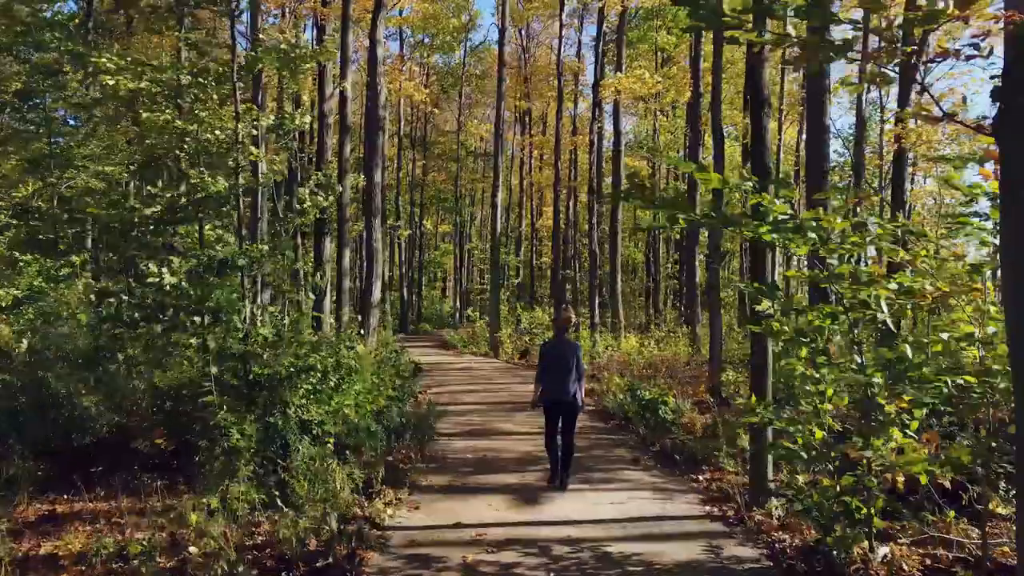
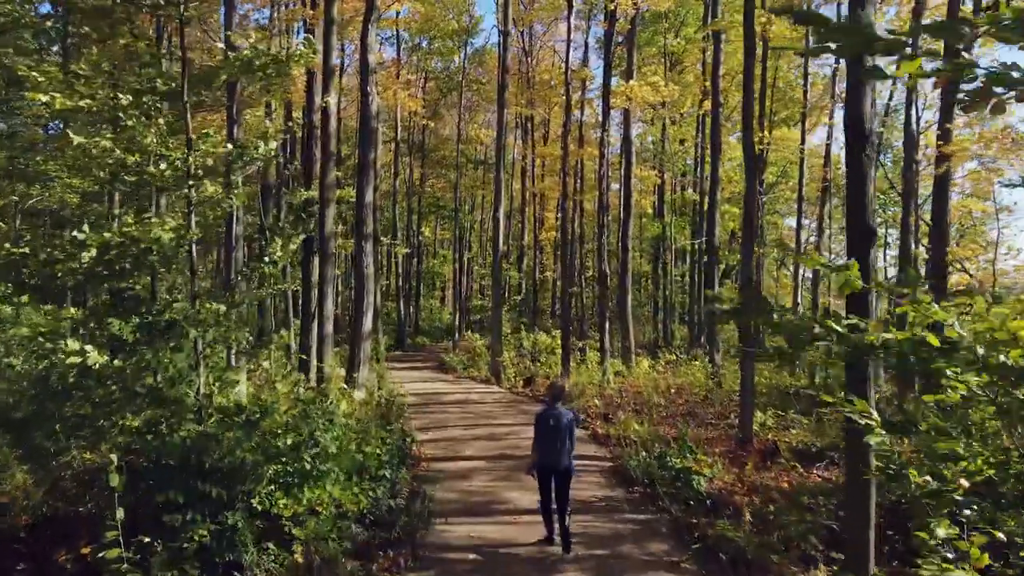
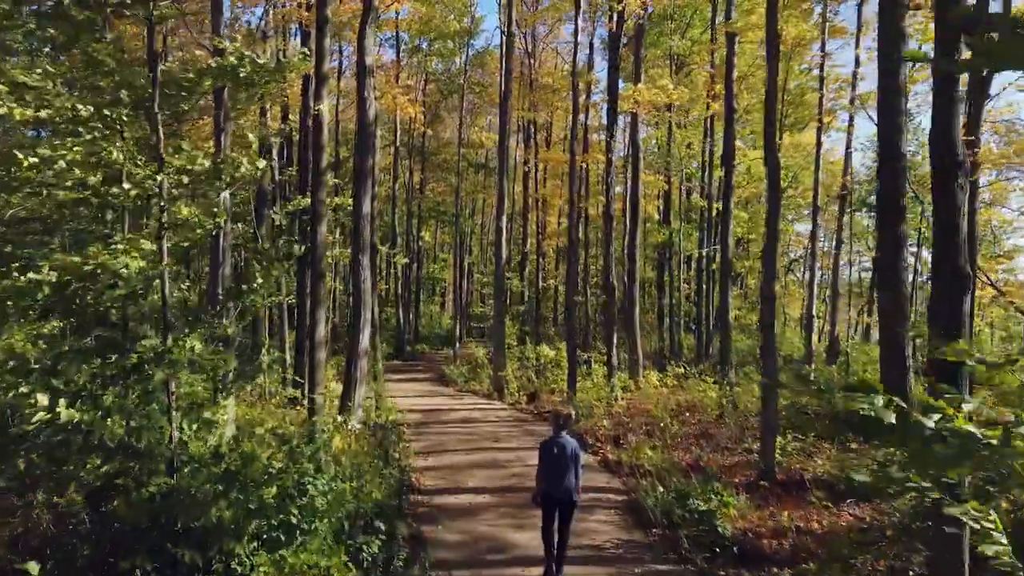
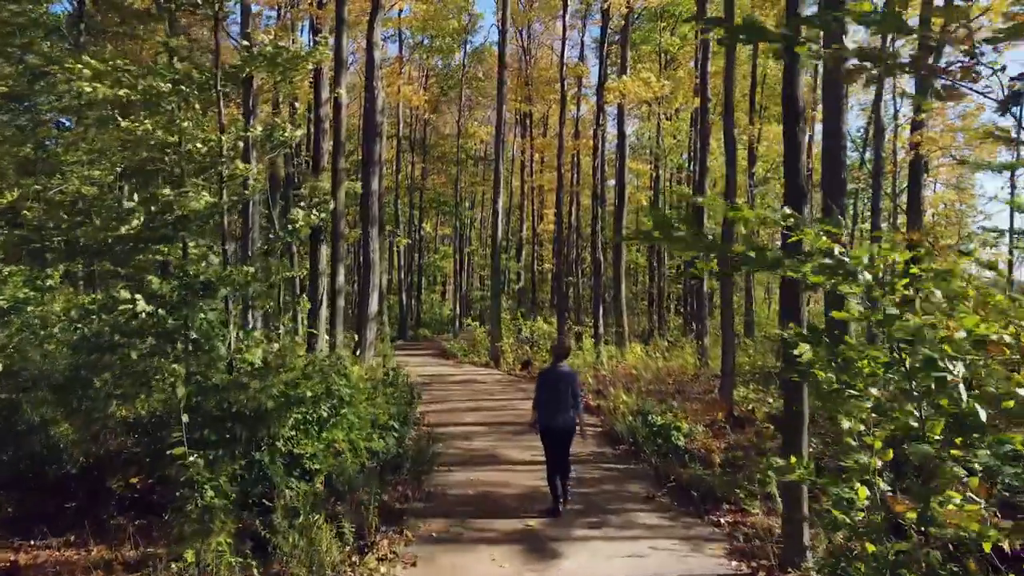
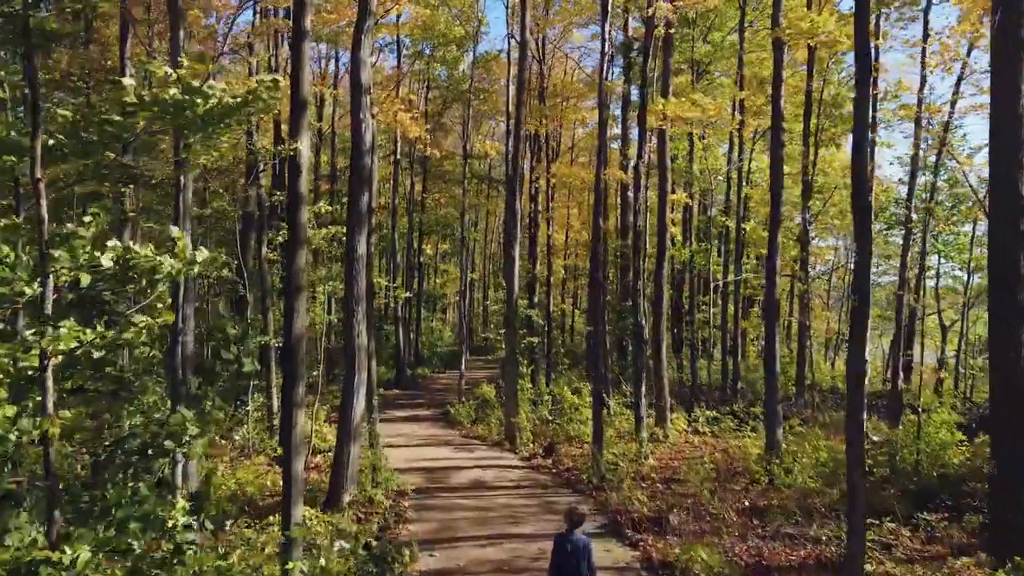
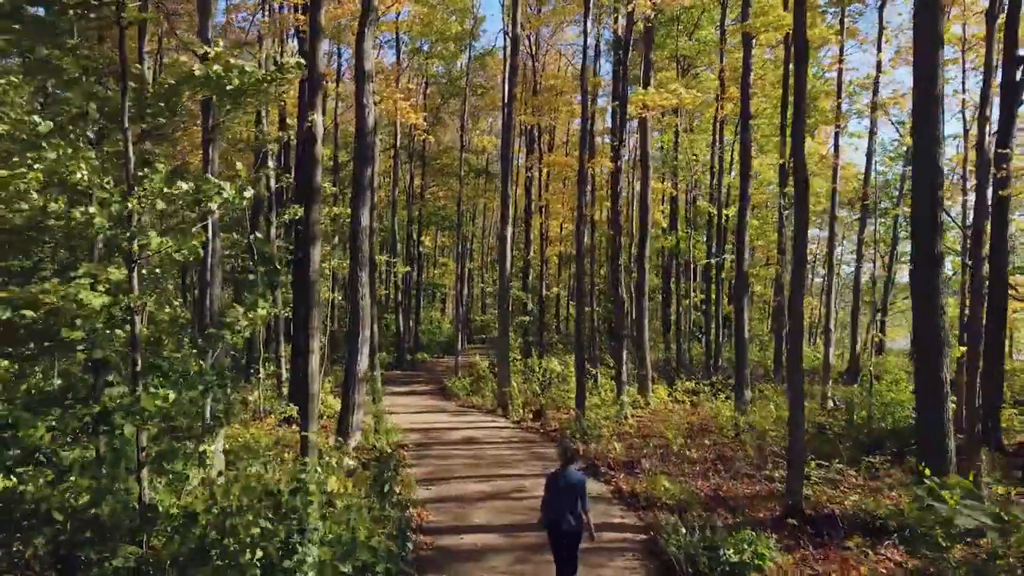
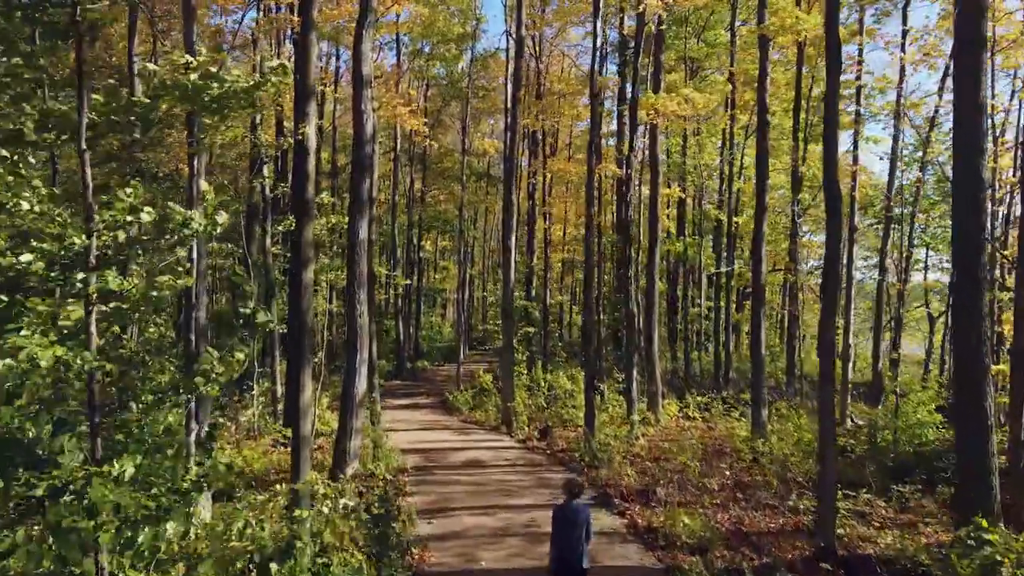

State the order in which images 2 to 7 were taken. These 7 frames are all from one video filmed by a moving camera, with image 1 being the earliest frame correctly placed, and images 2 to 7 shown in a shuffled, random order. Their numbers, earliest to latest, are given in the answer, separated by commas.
4, 2, 3, 6, 7, 5
